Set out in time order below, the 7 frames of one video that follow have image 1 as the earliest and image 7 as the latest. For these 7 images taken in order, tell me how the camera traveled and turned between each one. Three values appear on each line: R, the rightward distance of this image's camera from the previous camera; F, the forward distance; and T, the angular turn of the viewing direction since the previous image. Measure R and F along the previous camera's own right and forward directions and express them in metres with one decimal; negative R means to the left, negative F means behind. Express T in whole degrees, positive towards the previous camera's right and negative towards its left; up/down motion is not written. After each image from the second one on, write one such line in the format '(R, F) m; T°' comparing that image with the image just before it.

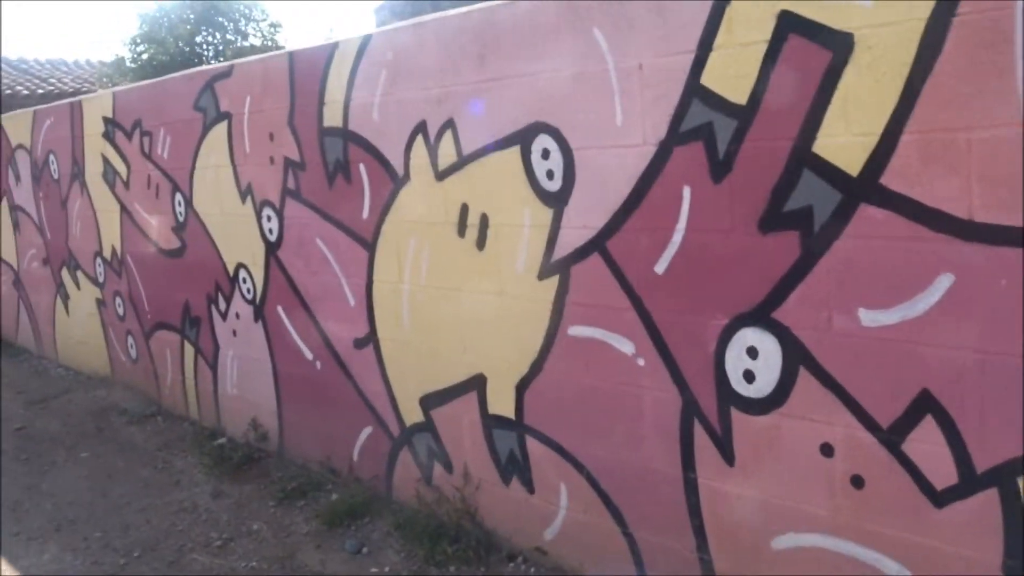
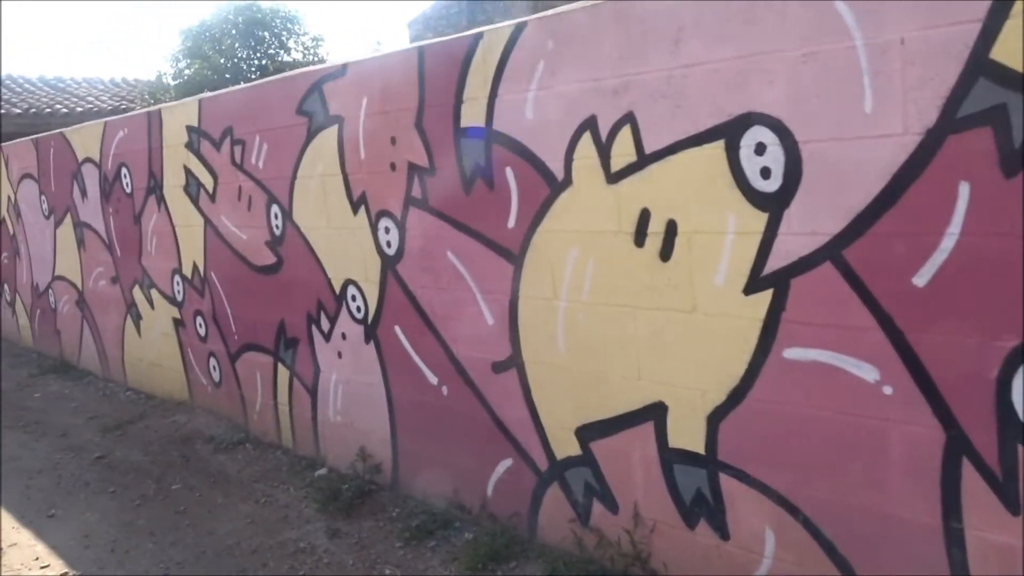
(-0.5, +0.4) m; -1°
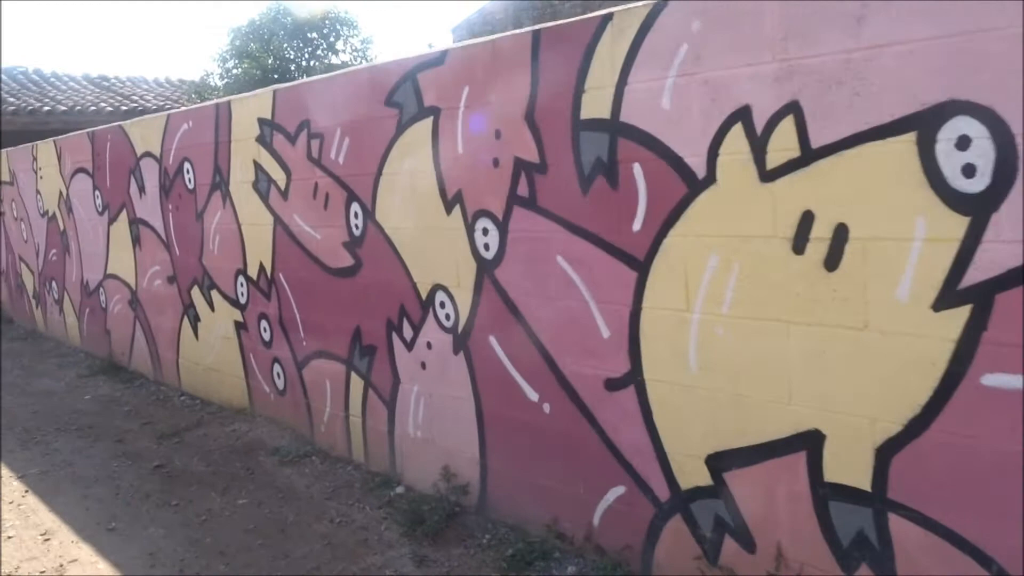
(-0.3, +0.3) m; -2°
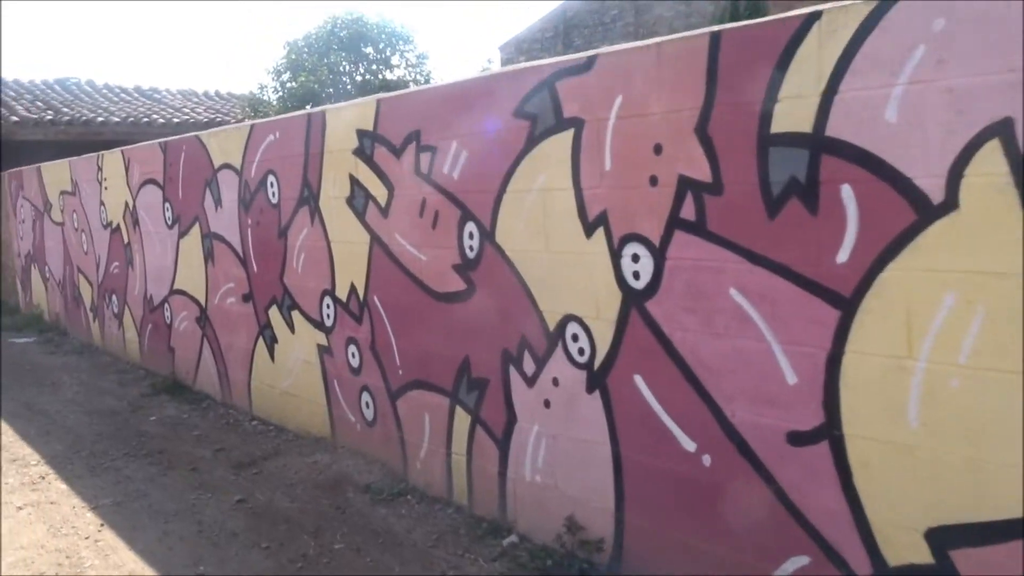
(-0.4, +0.4) m; -2°
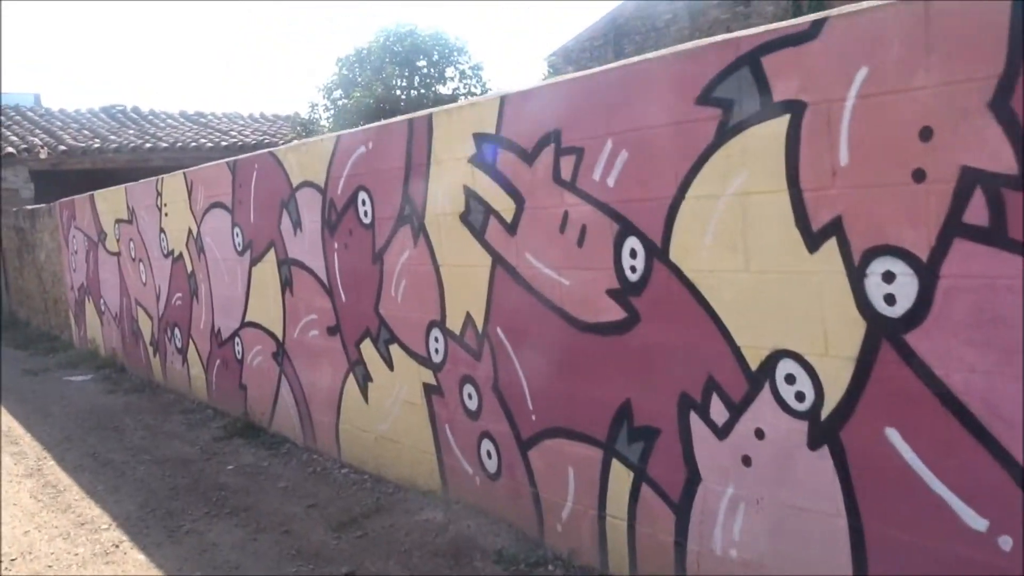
(-0.5, +0.7) m; -2°
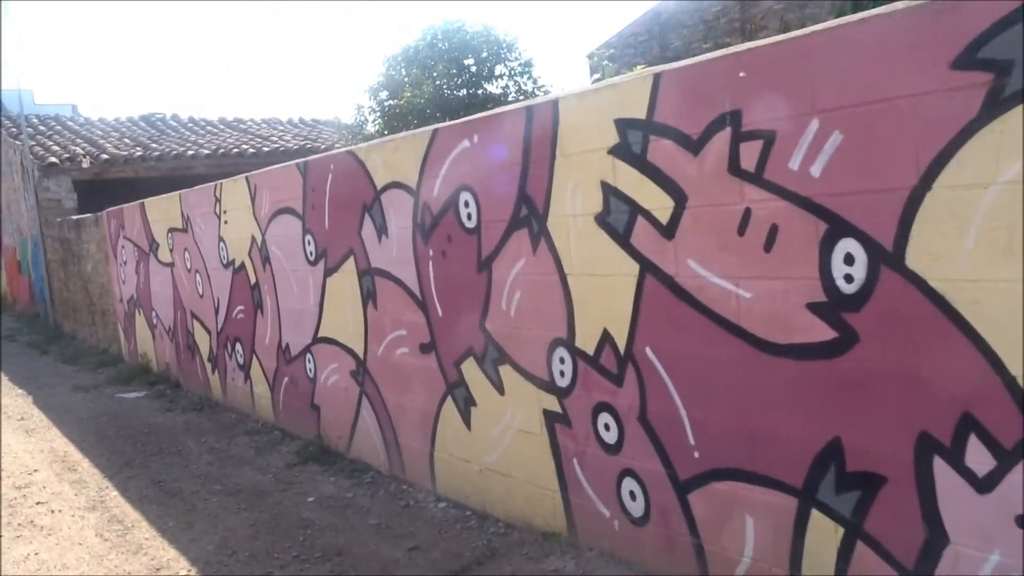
(-0.5, +0.6) m; -2°
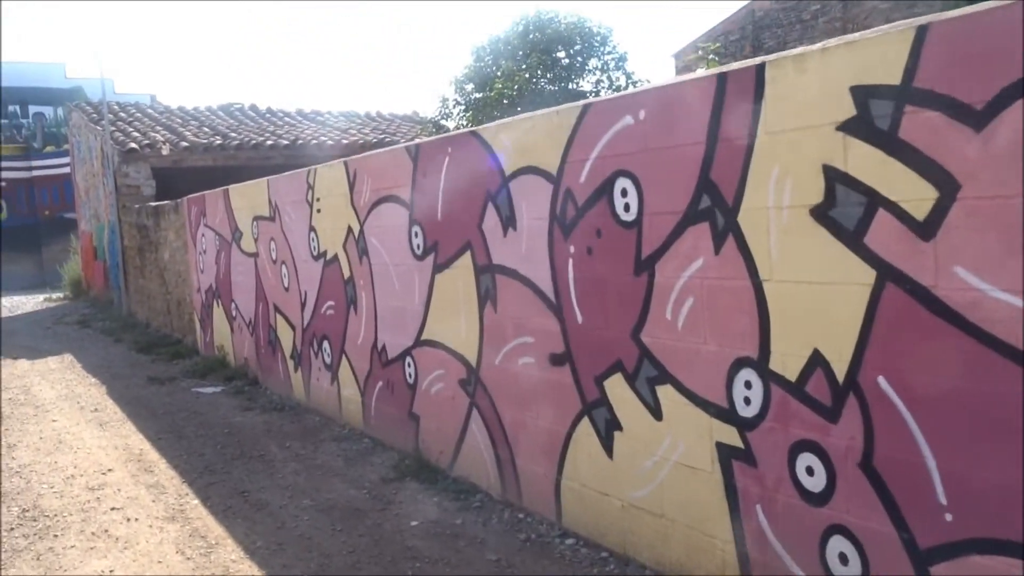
(-0.4, +0.7) m; -4°
